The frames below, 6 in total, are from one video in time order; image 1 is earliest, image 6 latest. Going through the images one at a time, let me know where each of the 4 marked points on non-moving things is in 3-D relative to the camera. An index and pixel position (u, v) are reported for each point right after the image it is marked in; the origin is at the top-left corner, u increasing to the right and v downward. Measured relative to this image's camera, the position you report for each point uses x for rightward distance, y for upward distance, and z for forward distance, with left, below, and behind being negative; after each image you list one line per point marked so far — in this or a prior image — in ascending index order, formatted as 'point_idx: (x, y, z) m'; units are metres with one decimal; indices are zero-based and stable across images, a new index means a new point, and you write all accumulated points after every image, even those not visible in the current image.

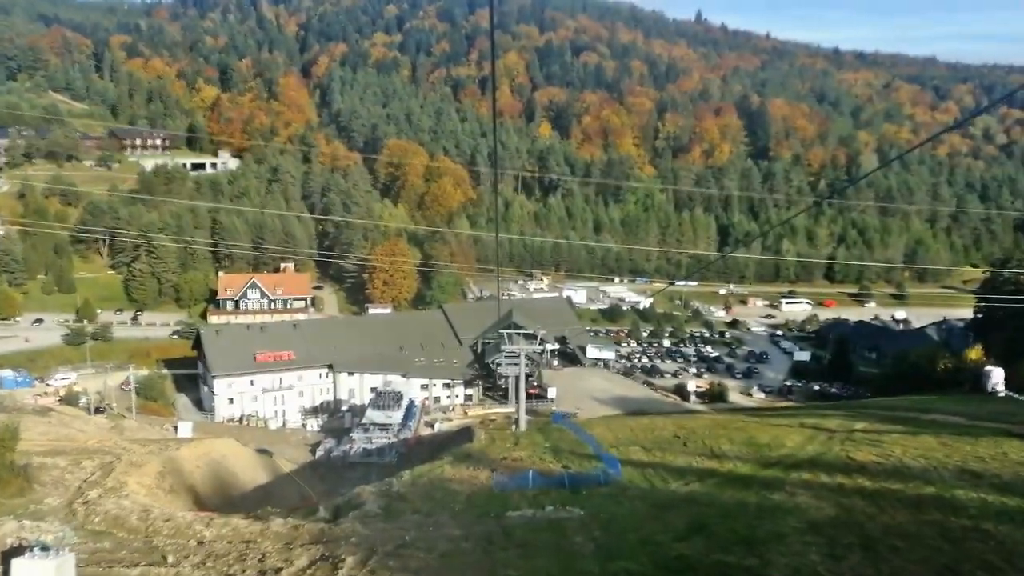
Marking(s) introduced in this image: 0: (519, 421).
0: (+0.2, -2.4, +15.0) m
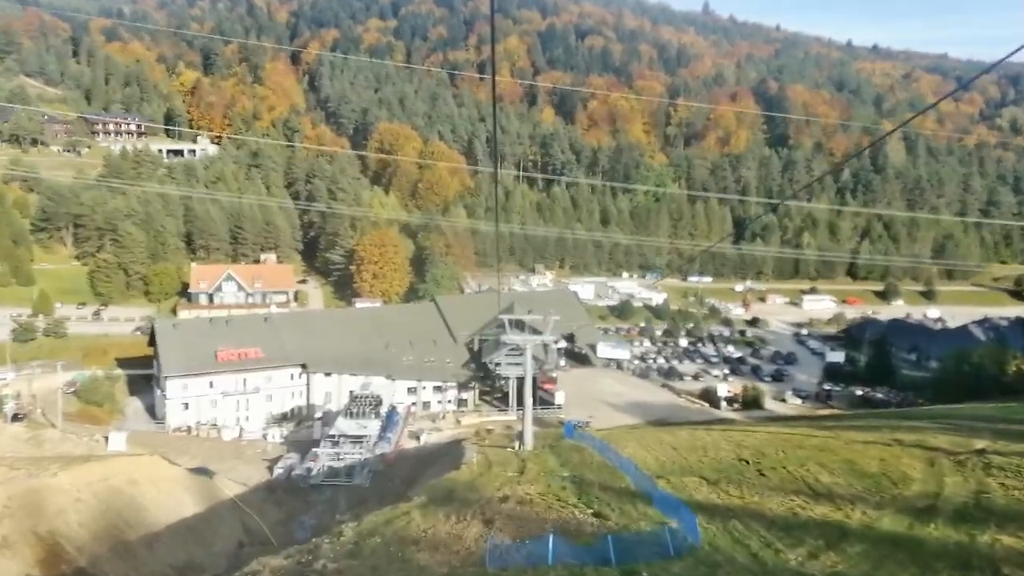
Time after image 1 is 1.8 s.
0: (+0.2, -2.1, +11.7) m
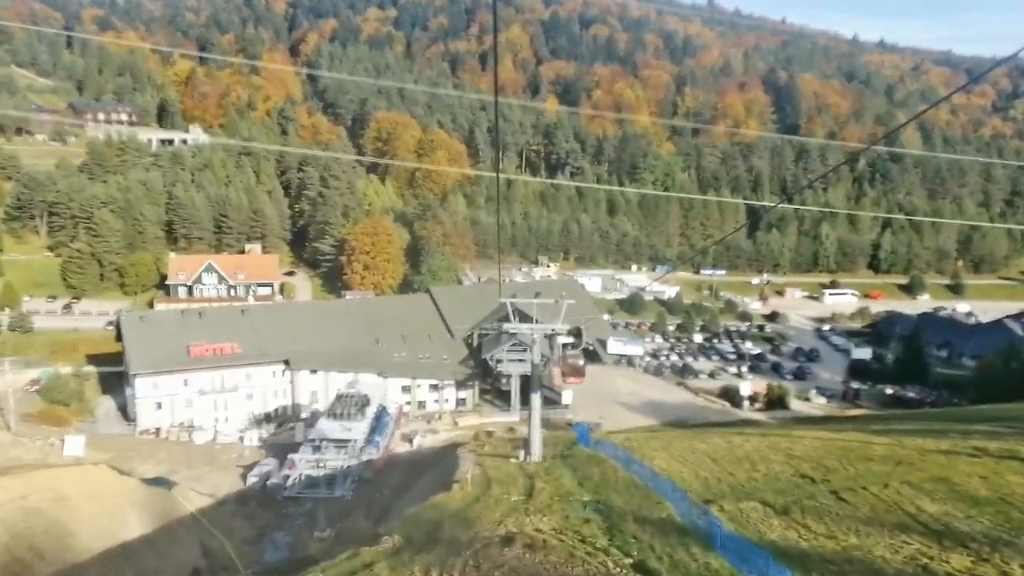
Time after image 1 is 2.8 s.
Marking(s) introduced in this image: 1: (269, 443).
0: (+0.3, -1.8, +9.9) m
1: (-4.6, -3.0, +15.7) m
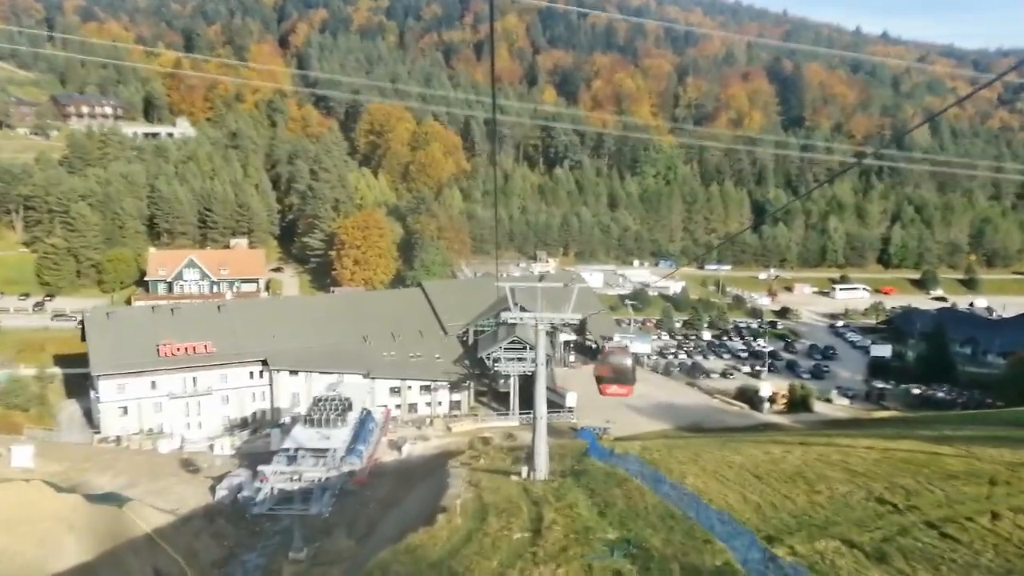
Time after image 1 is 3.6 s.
0: (+0.3, -1.7, +8.5) m
1: (-4.6, -2.8, +14.3) m
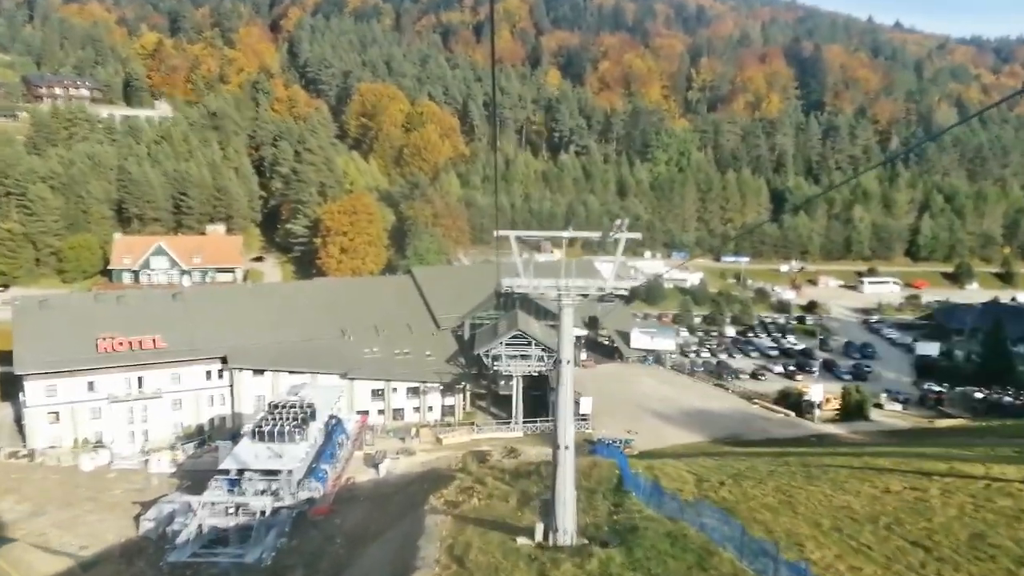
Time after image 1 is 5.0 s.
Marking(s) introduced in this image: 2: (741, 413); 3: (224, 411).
0: (+0.3, -1.4, +5.9) m
1: (-4.6, -2.6, +11.7) m
2: (+4.1, -2.2, +14.9) m
3: (-5.1, -2.2, +14.7) m
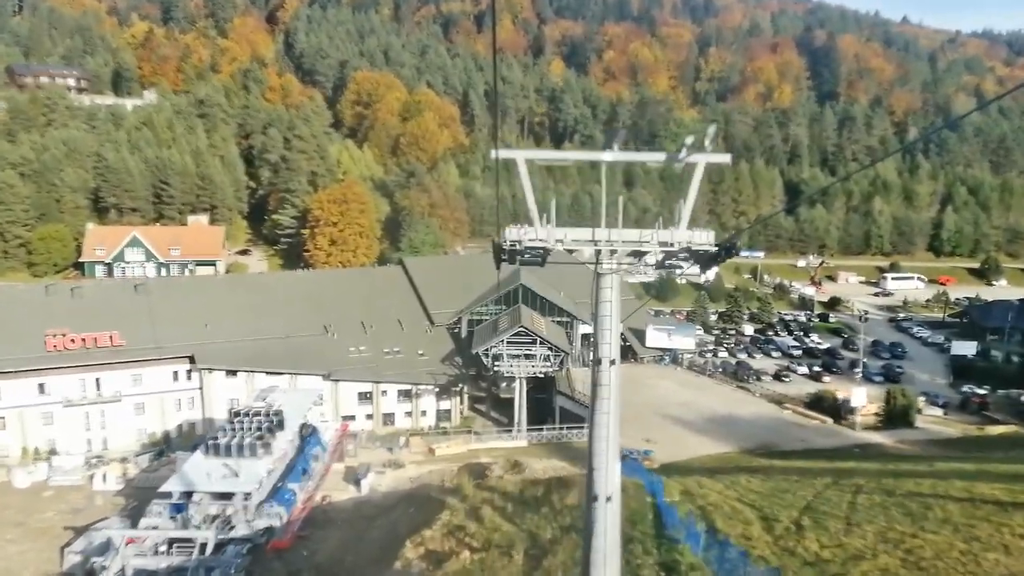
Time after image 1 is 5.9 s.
0: (+0.3, -1.3, +4.3) m
1: (-4.6, -2.4, +10.0) m
2: (+4.1, -2.1, +13.2) m
3: (-5.1, -2.0, +13.0) m
